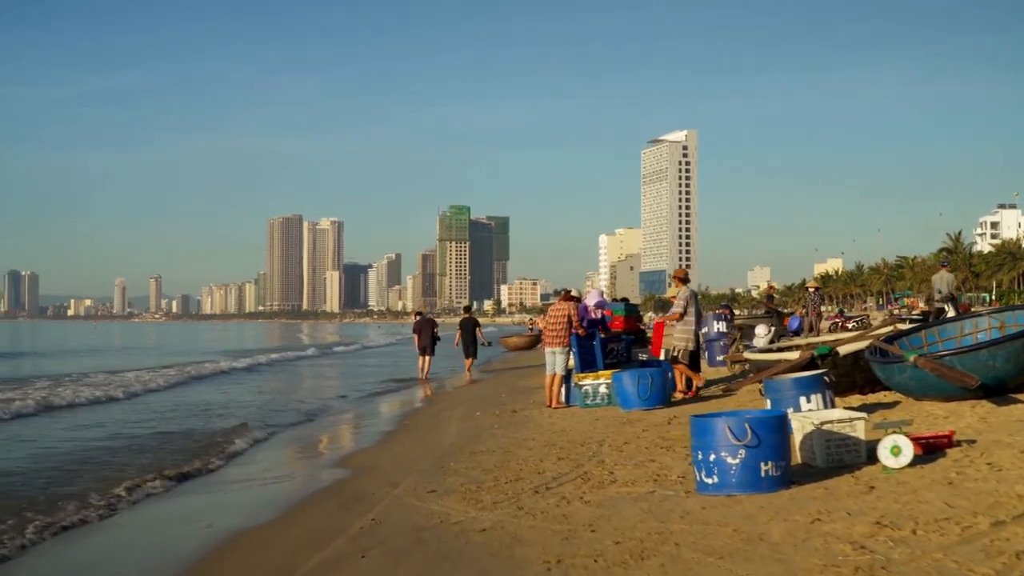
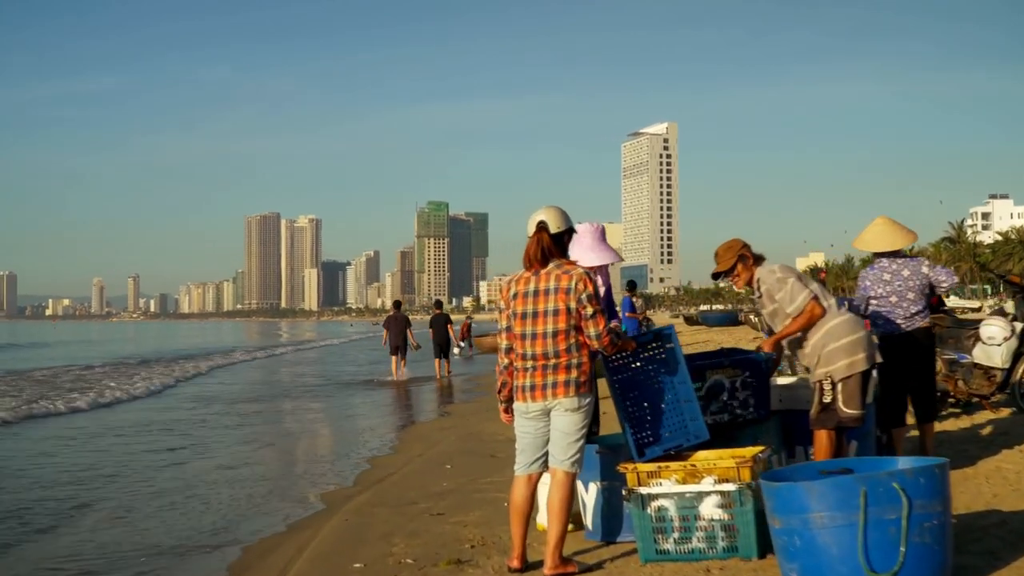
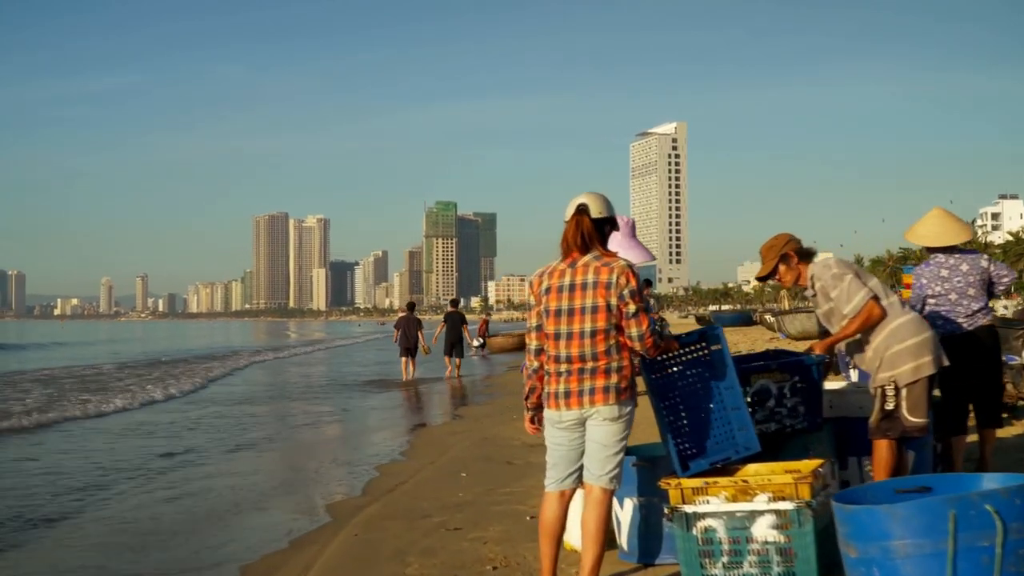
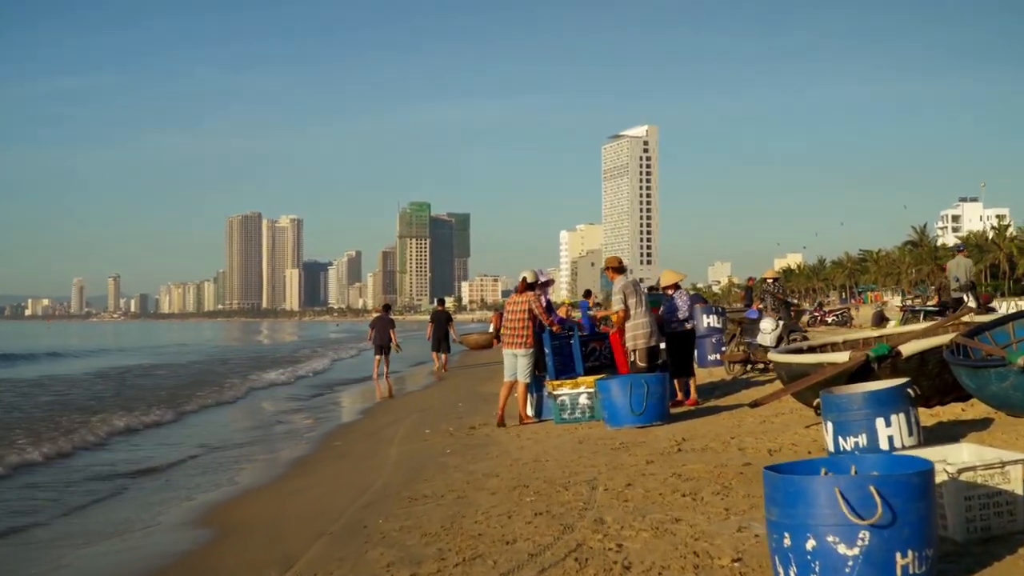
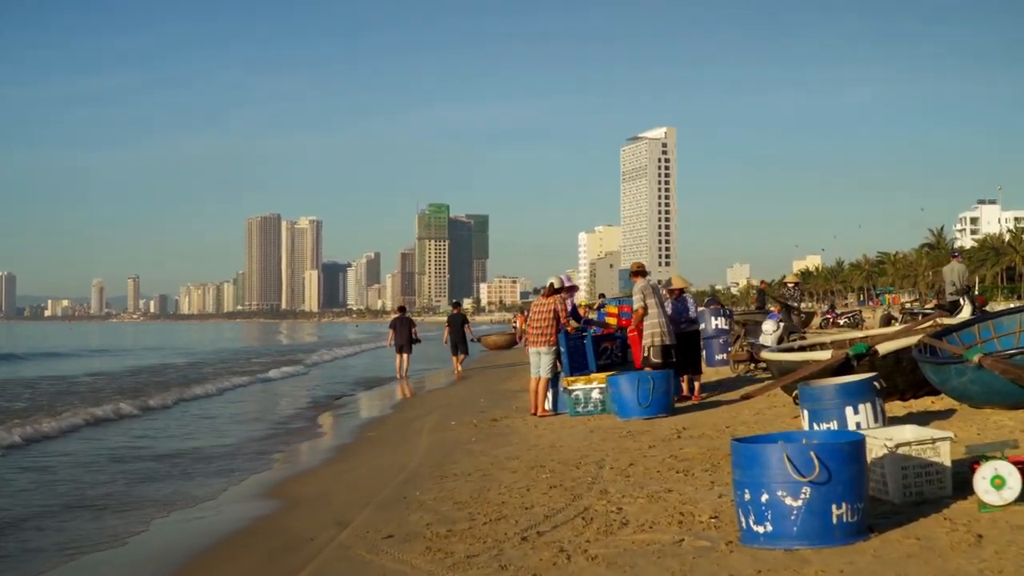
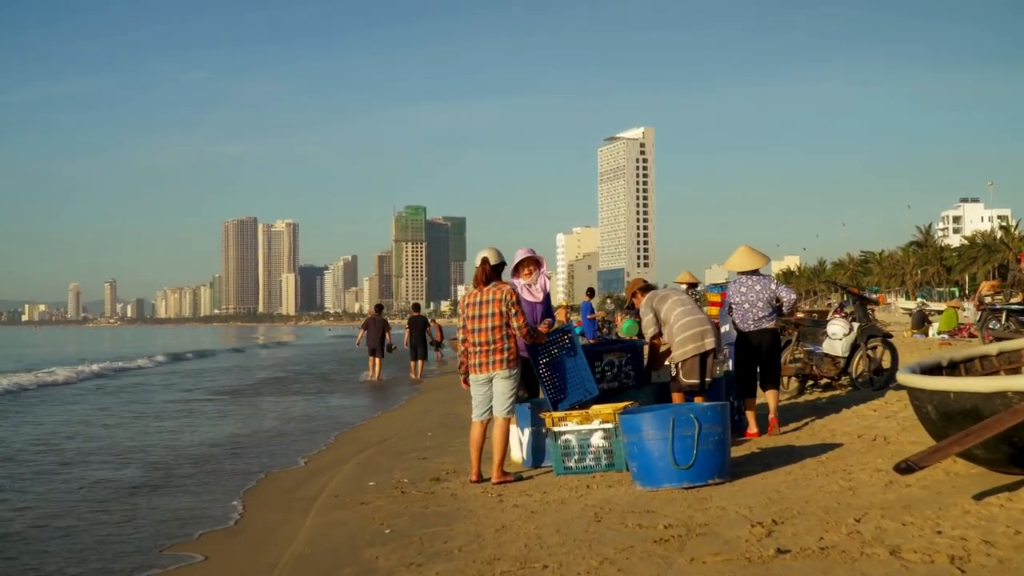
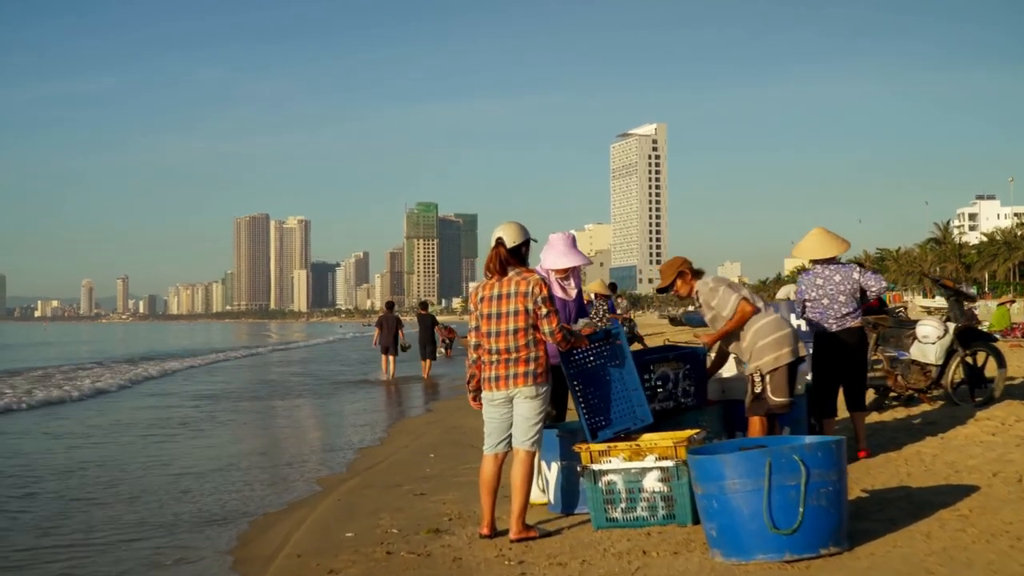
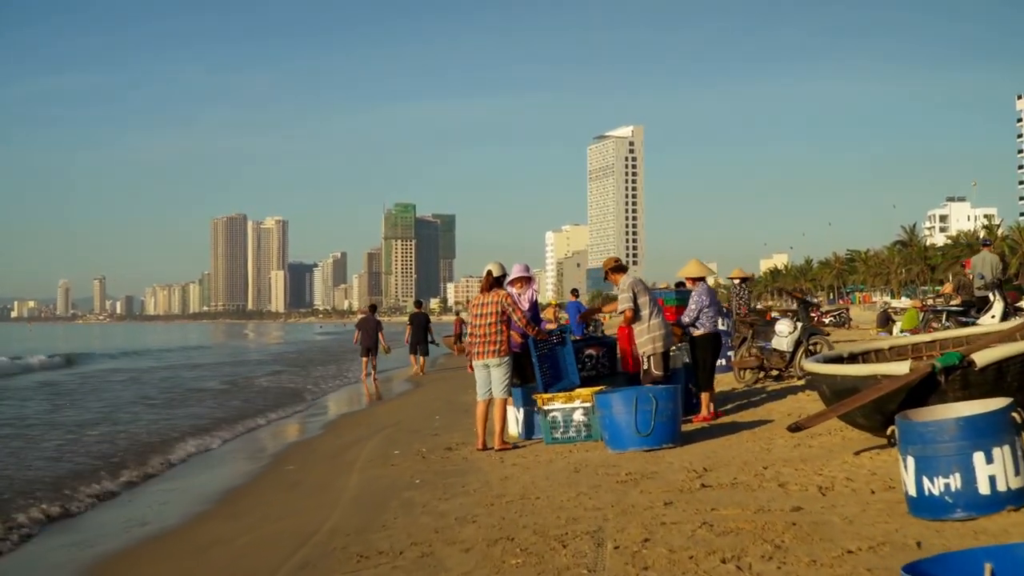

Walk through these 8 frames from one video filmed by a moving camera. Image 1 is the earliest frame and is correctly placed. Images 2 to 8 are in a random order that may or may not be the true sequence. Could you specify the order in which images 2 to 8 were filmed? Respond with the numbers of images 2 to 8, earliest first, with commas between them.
5, 4, 8, 6, 7, 2, 3
